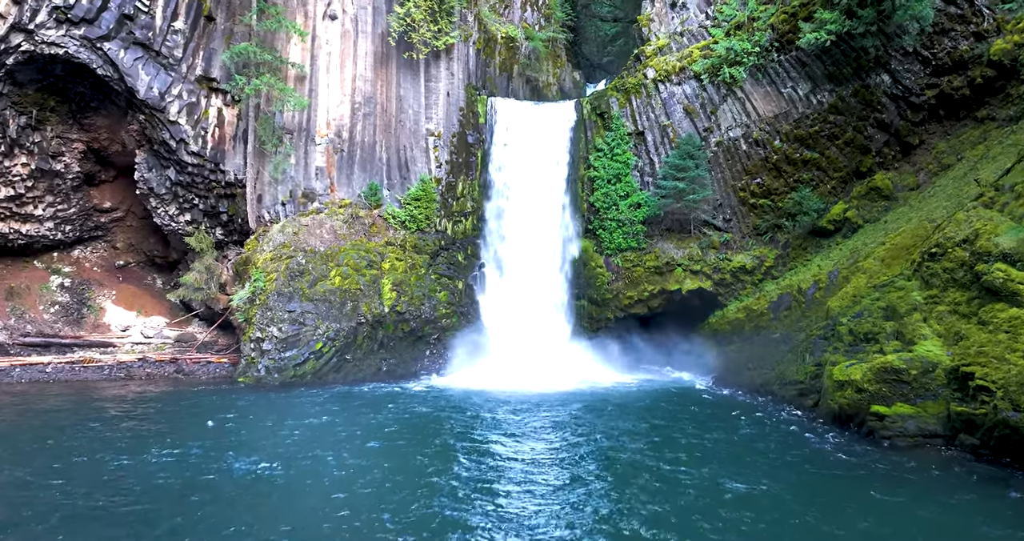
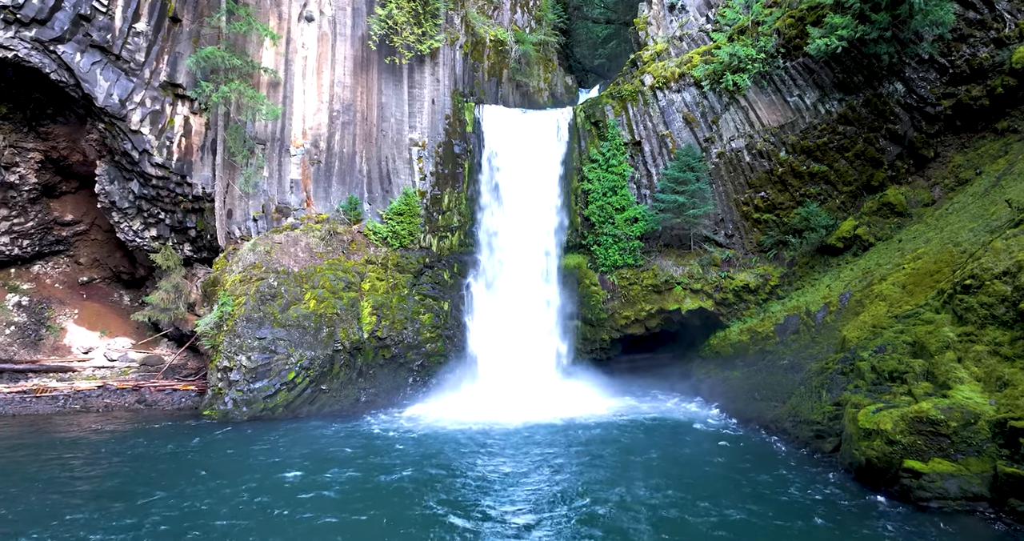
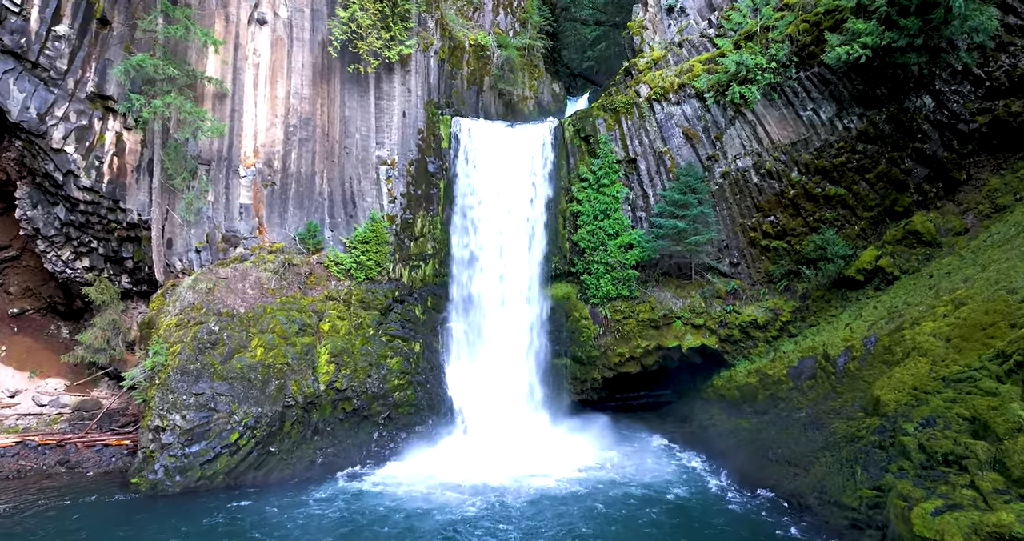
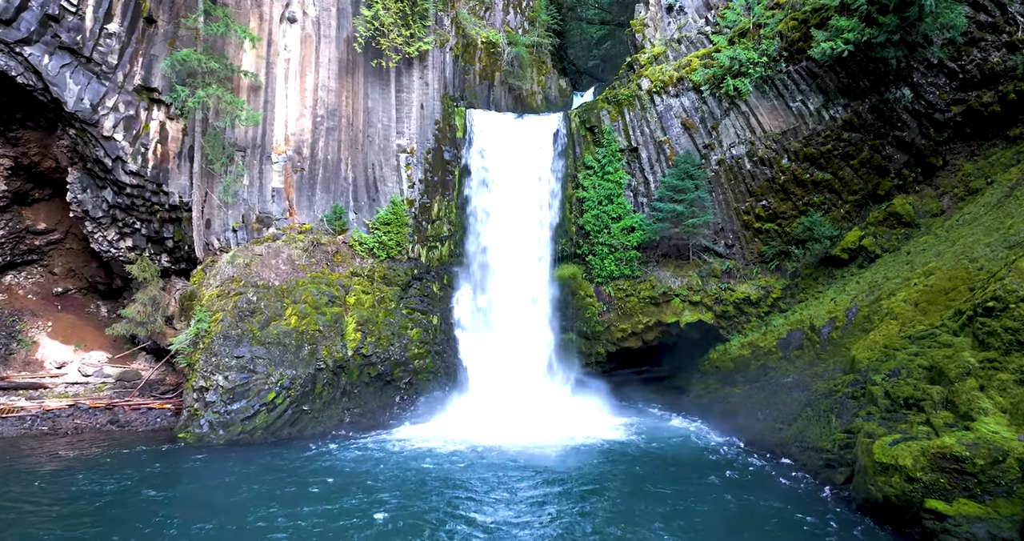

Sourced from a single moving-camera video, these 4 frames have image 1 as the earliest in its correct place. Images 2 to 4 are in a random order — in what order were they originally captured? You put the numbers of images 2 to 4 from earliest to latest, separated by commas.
2, 4, 3
